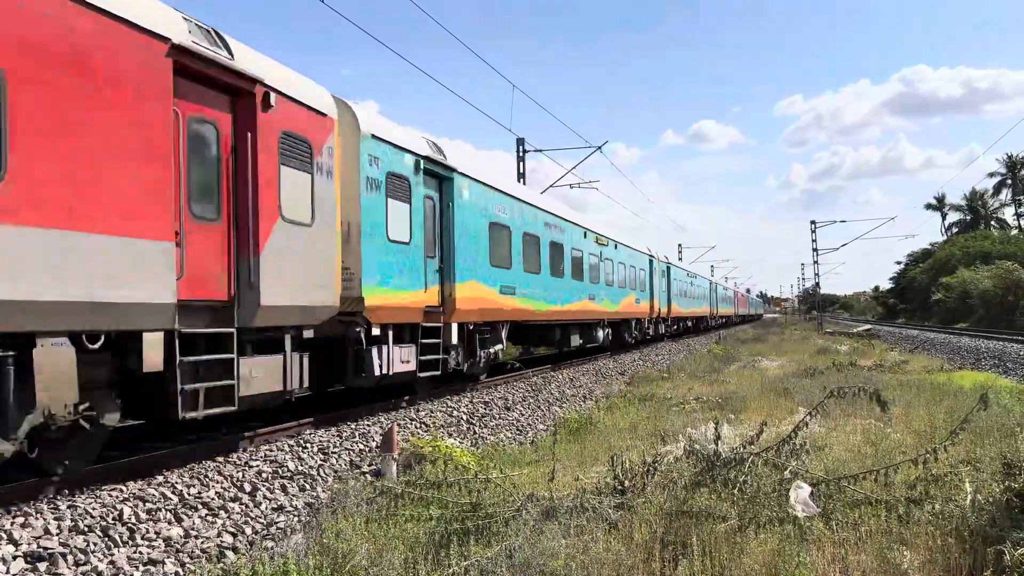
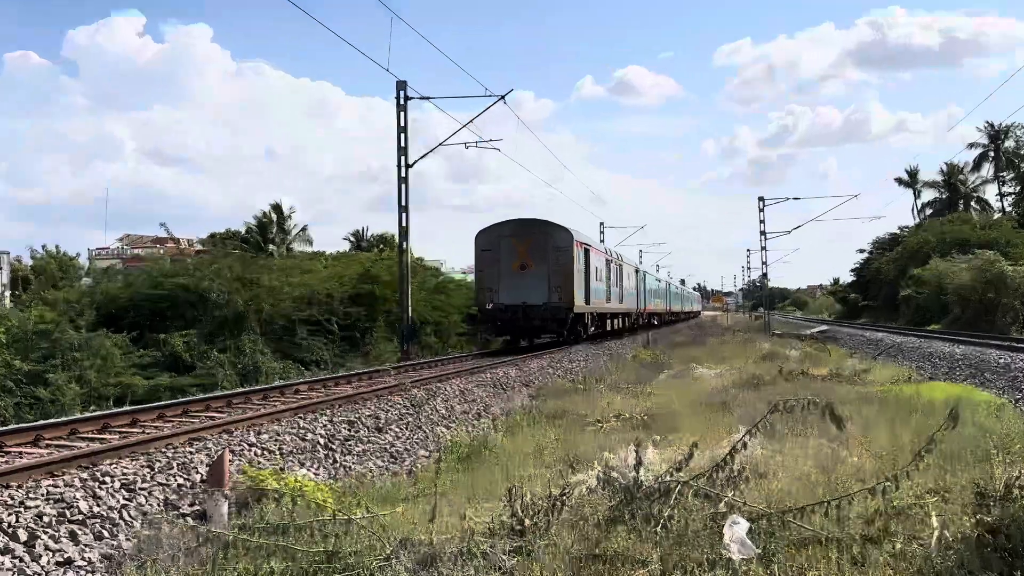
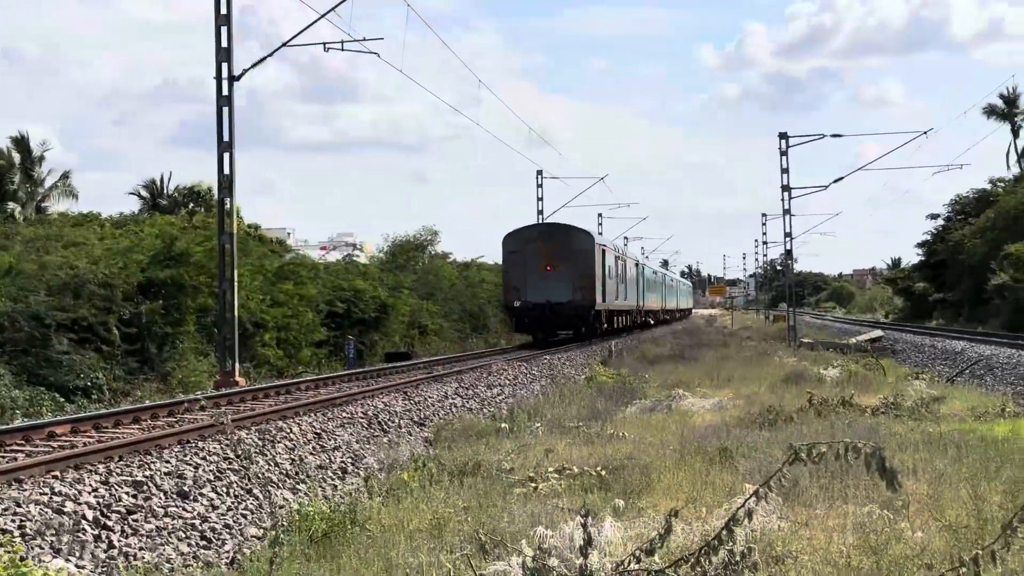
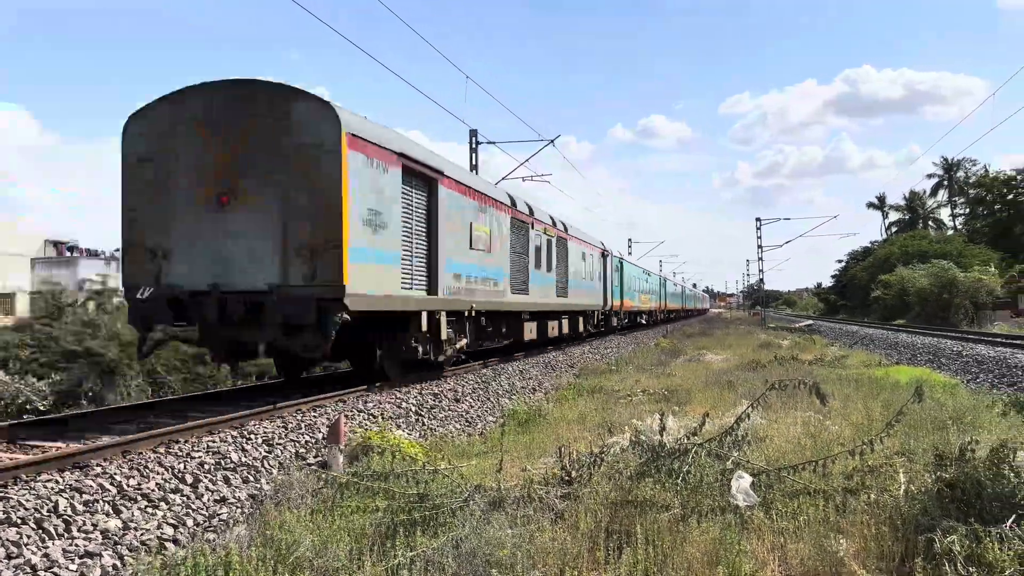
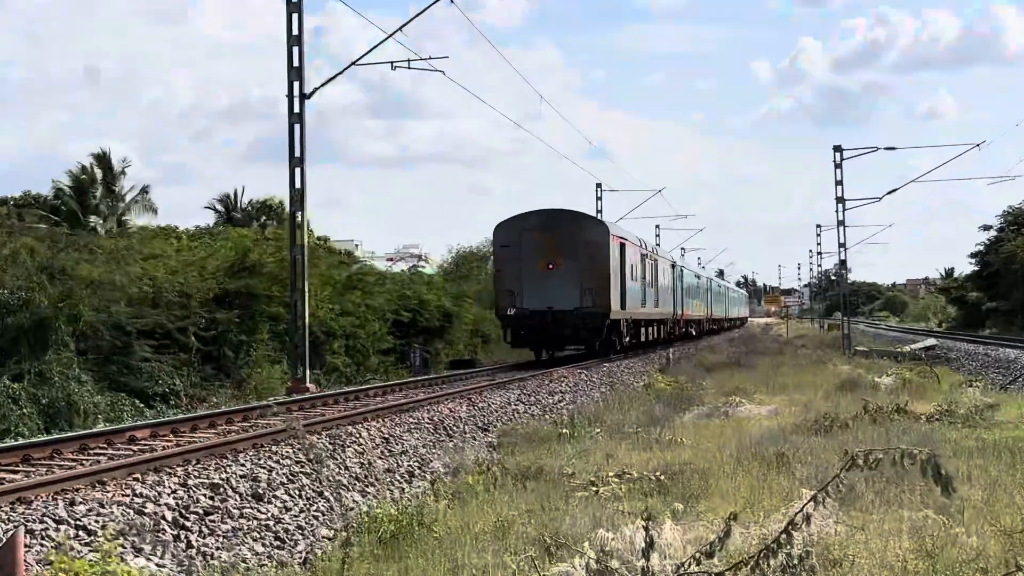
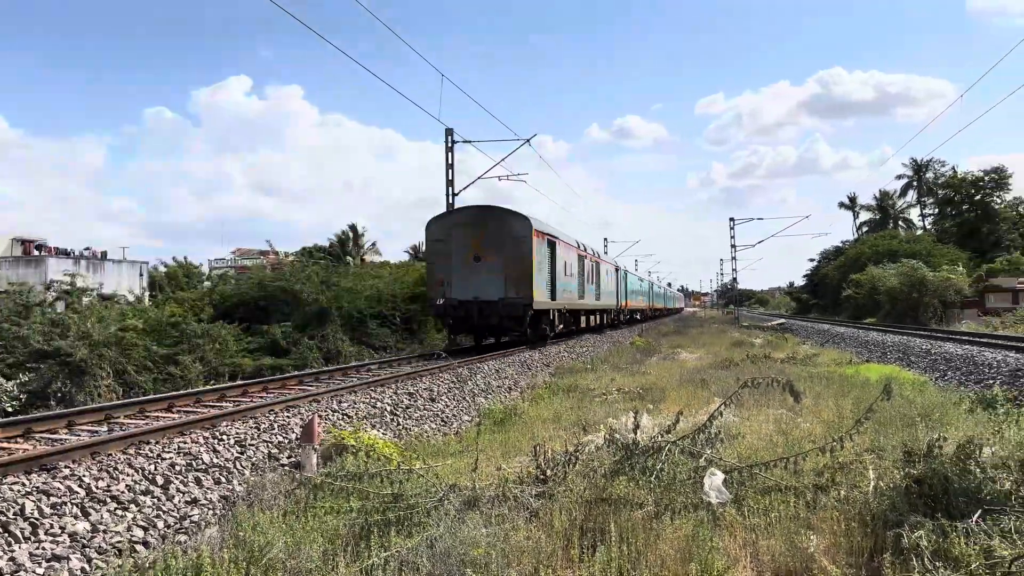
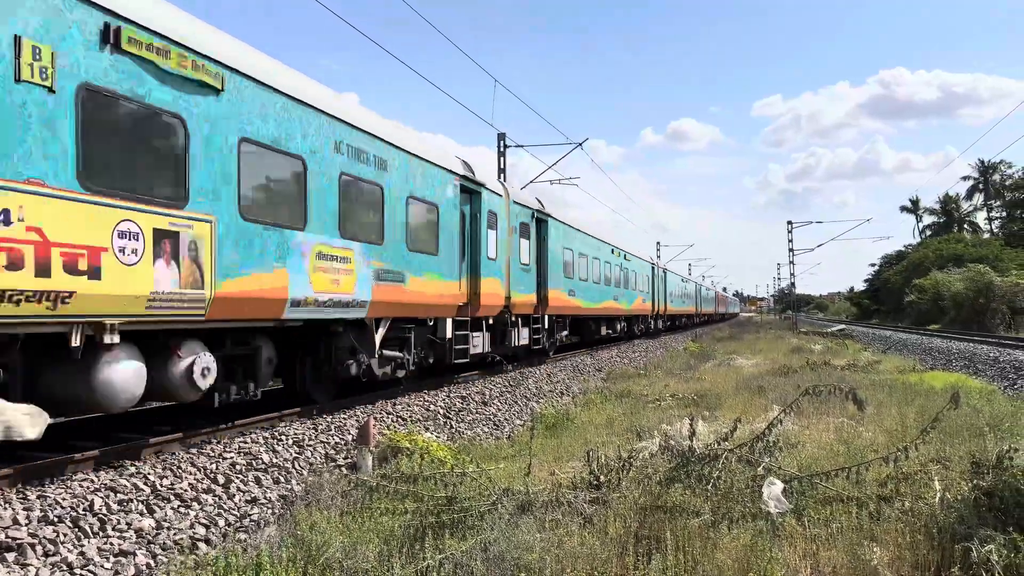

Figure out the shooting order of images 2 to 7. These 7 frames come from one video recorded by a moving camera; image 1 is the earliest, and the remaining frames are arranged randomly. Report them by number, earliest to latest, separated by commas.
7, 4, 6, 2, 5, 3
